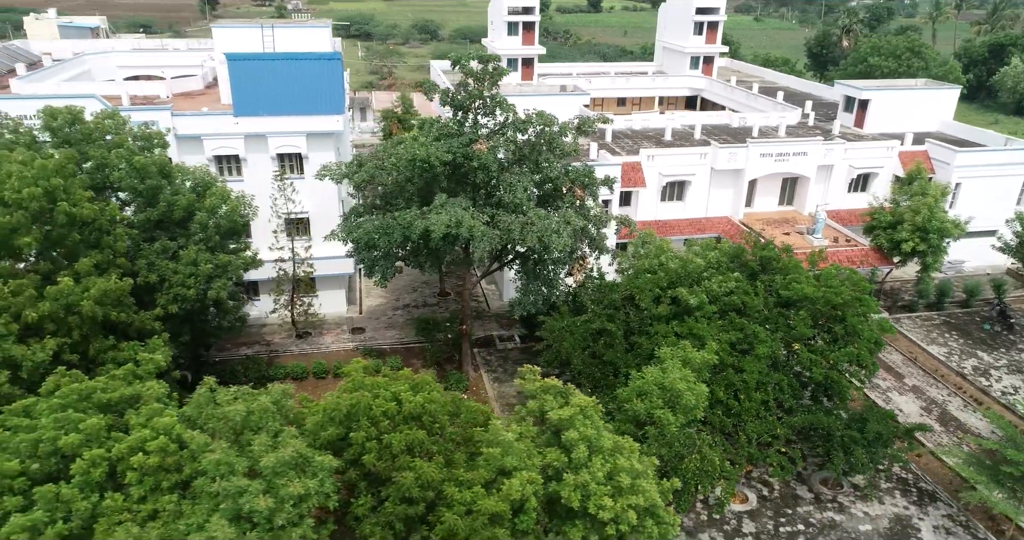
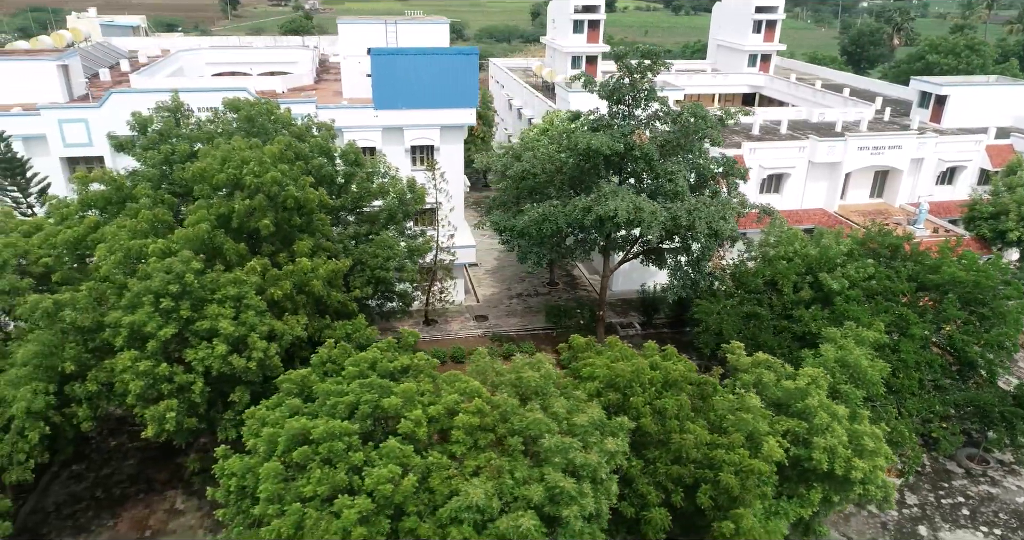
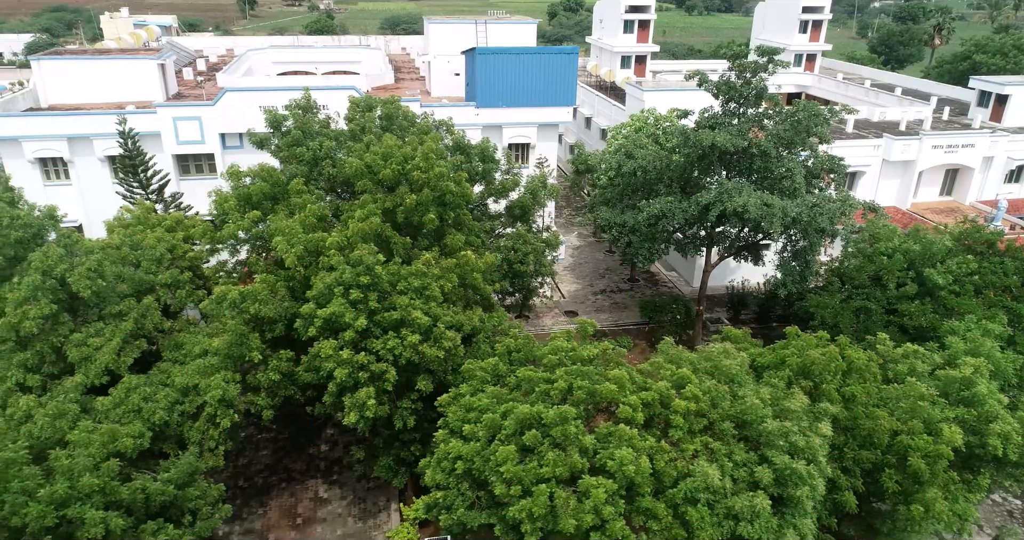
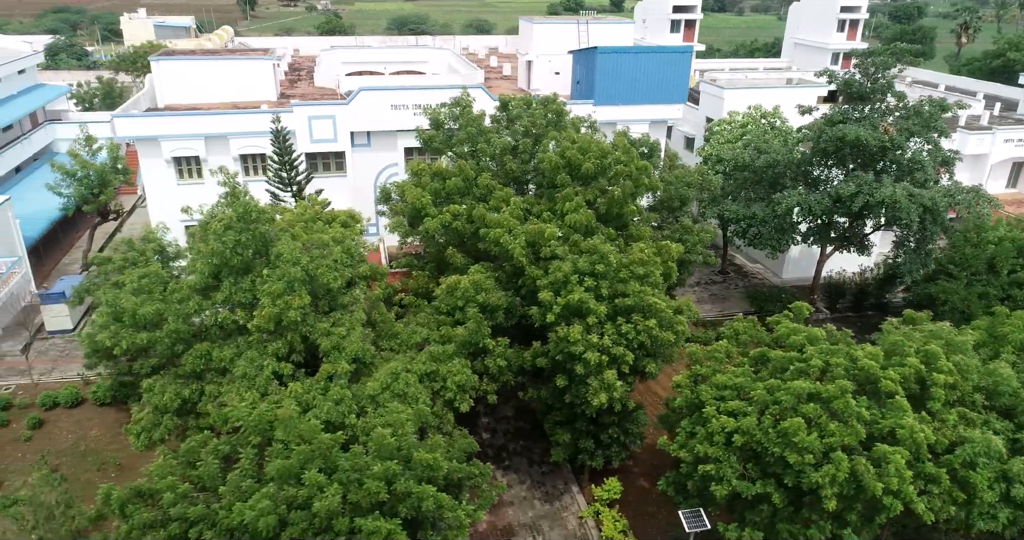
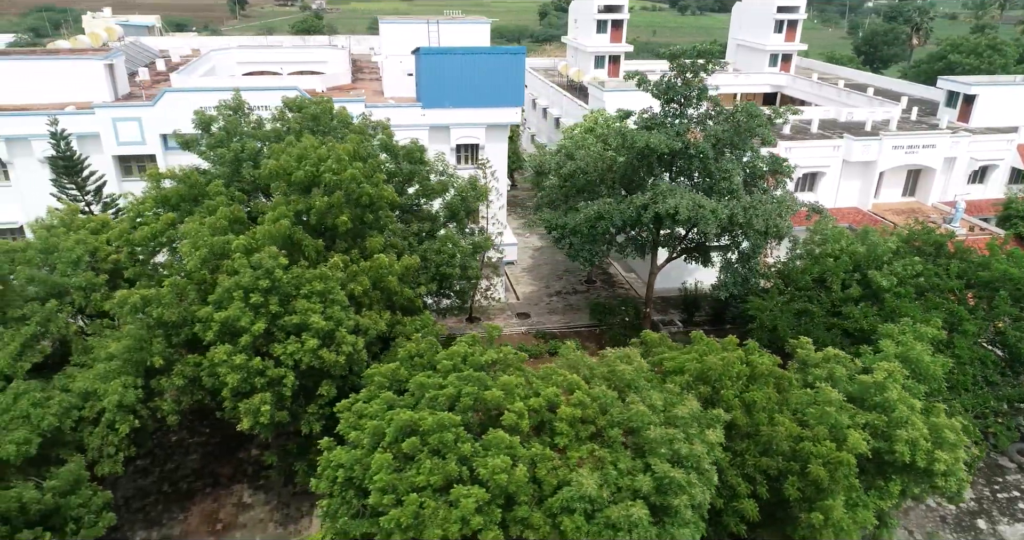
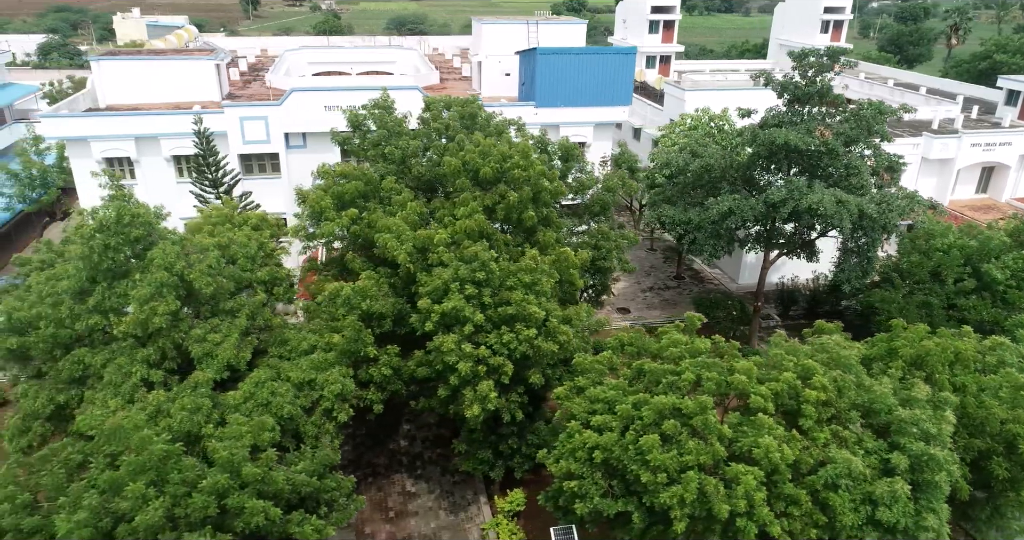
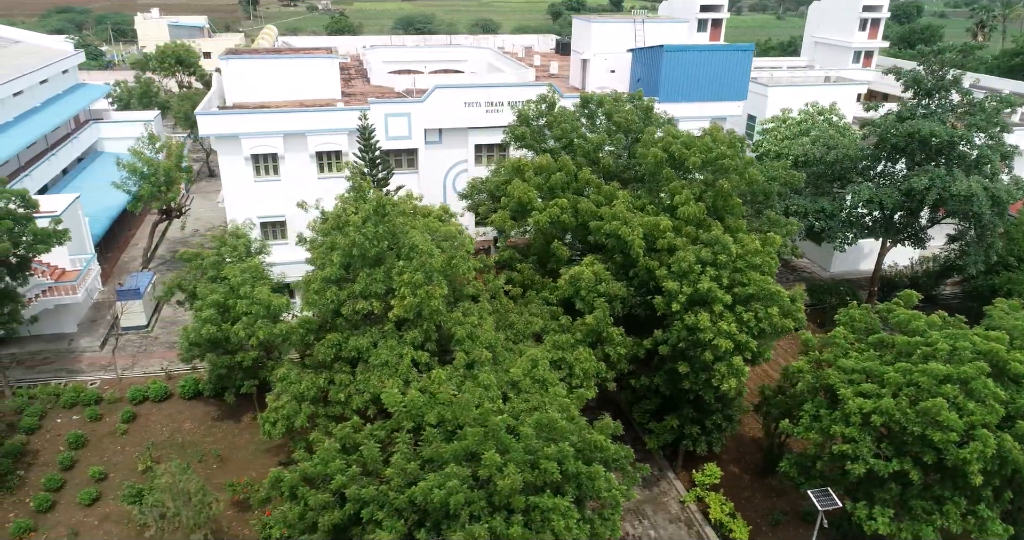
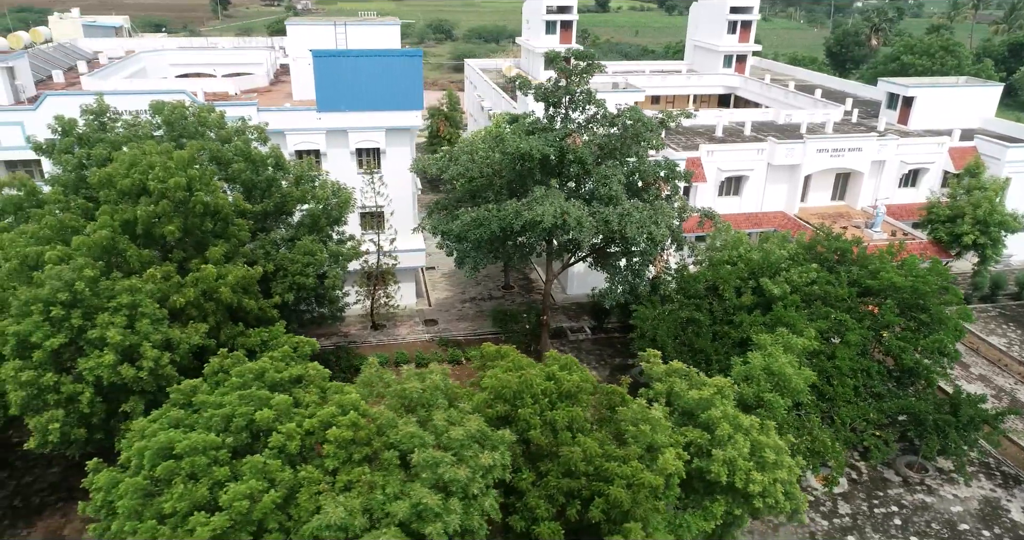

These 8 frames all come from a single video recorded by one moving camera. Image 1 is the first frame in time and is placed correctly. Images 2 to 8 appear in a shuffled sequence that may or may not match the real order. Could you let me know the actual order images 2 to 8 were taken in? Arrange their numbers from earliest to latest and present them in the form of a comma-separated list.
8, 2, 5, 3, 6, 4, 7
